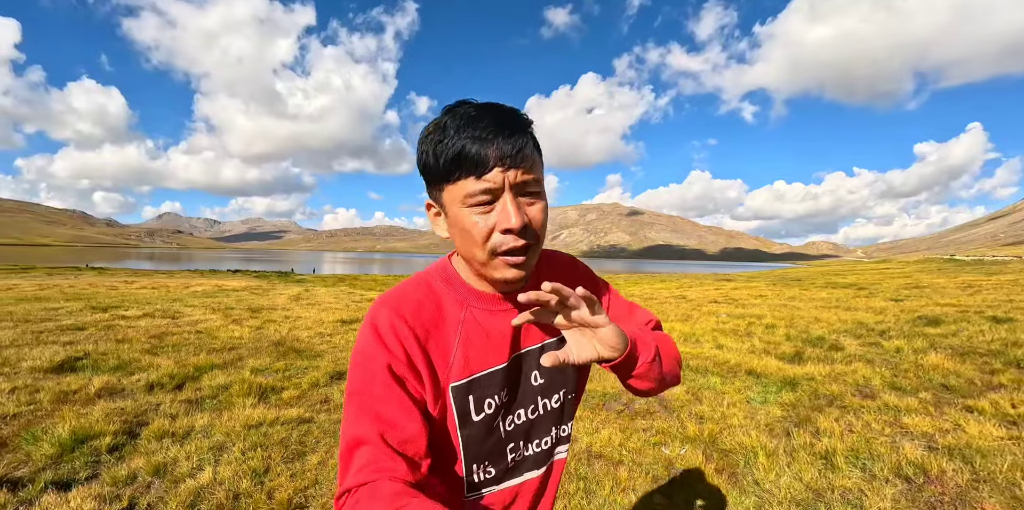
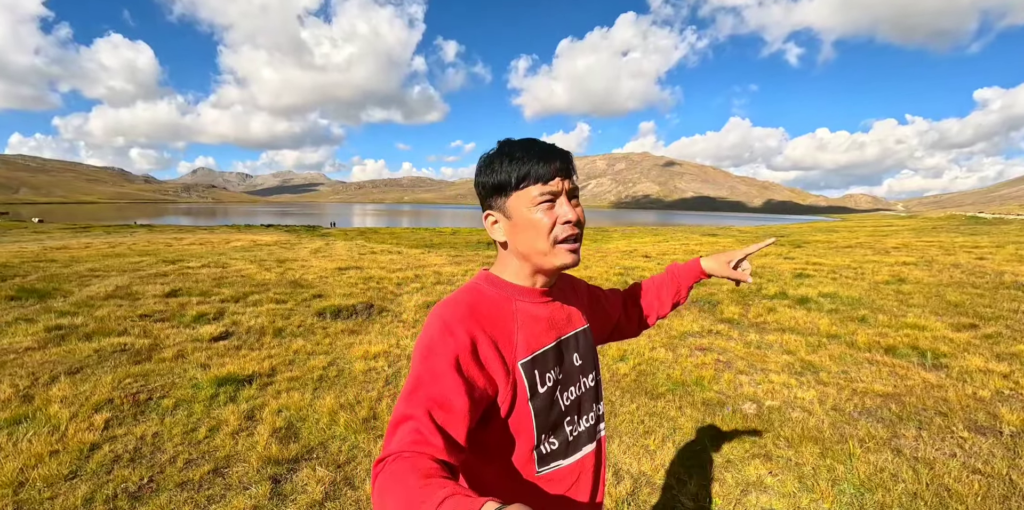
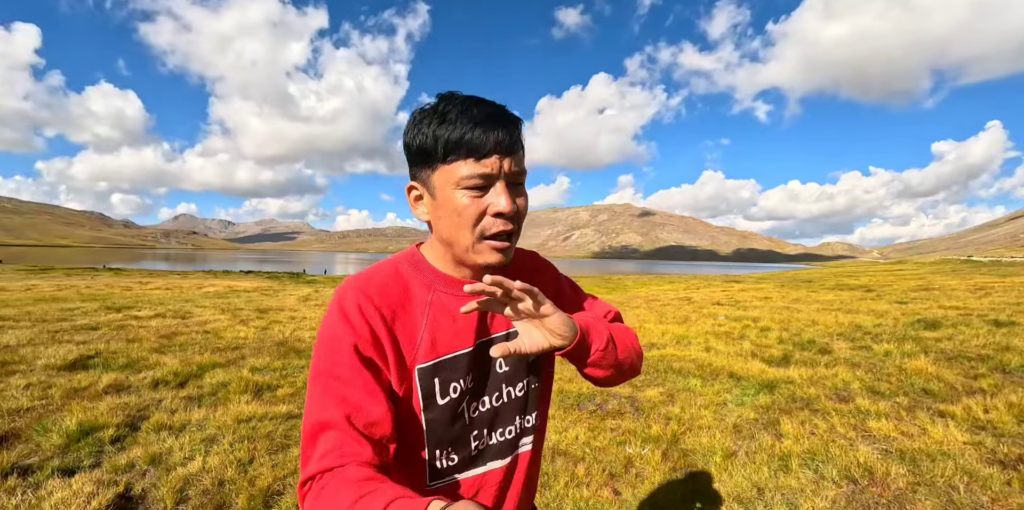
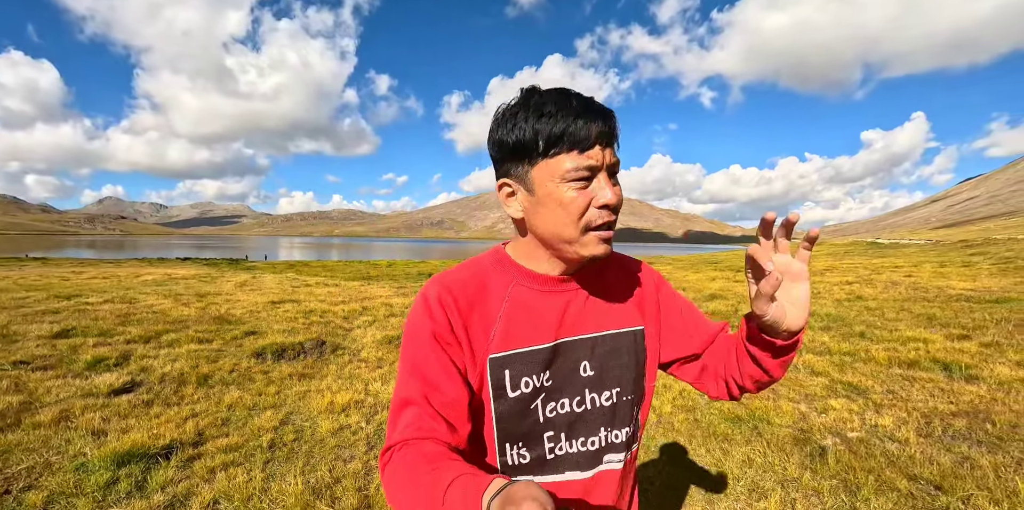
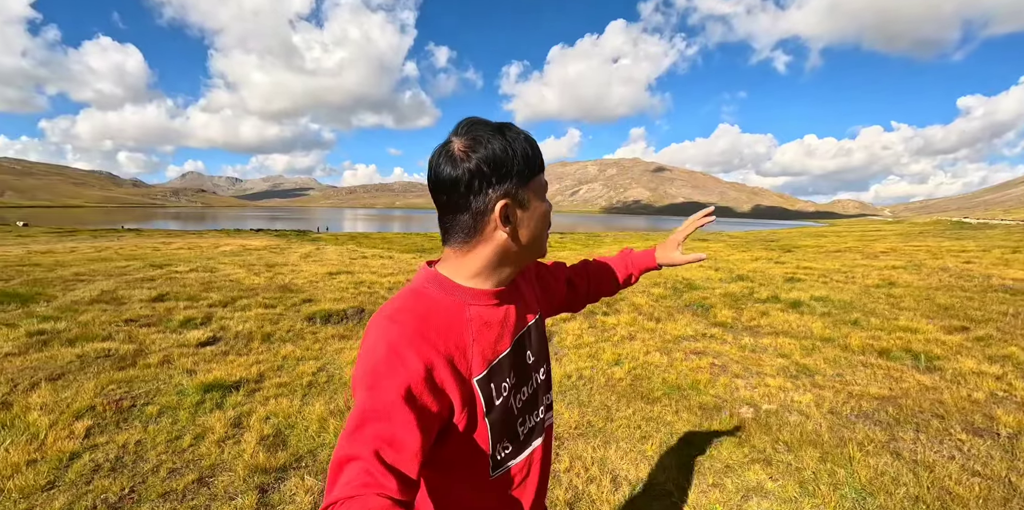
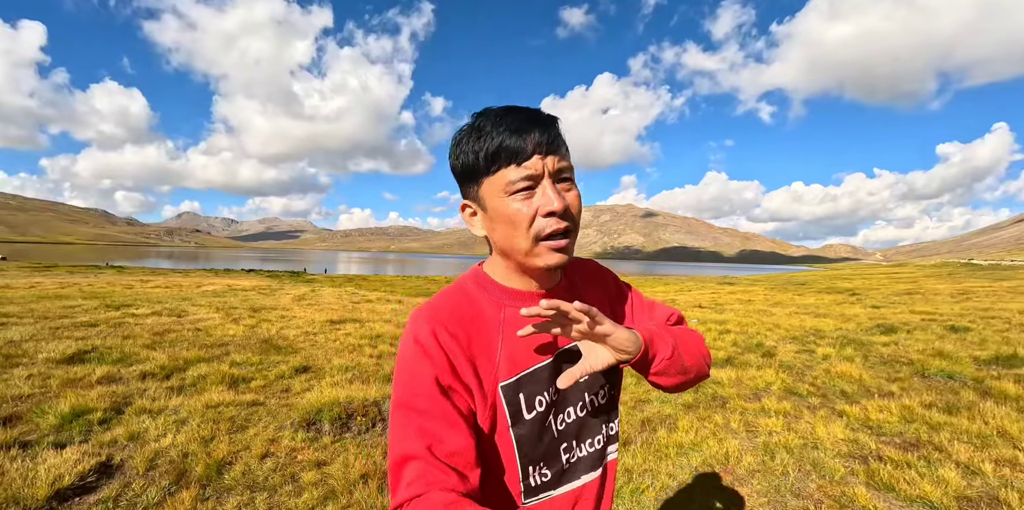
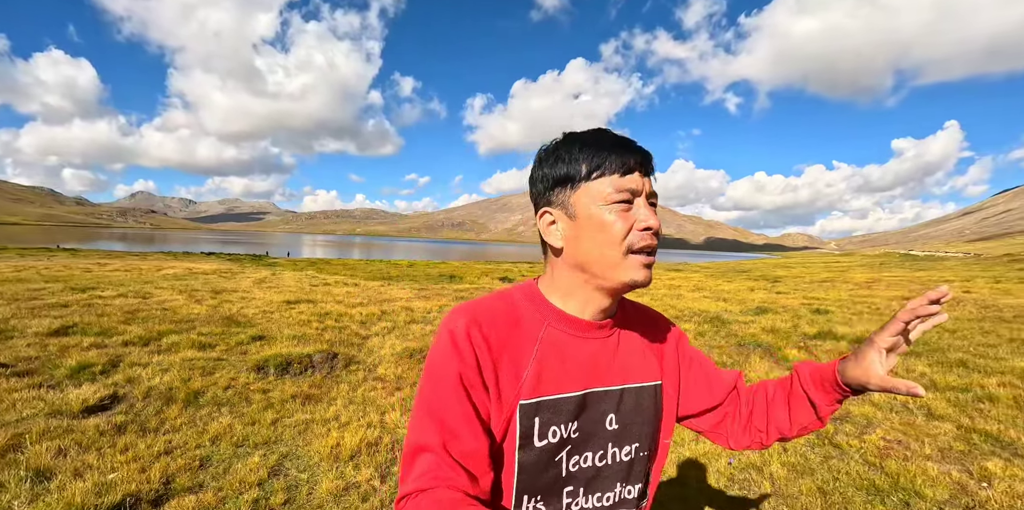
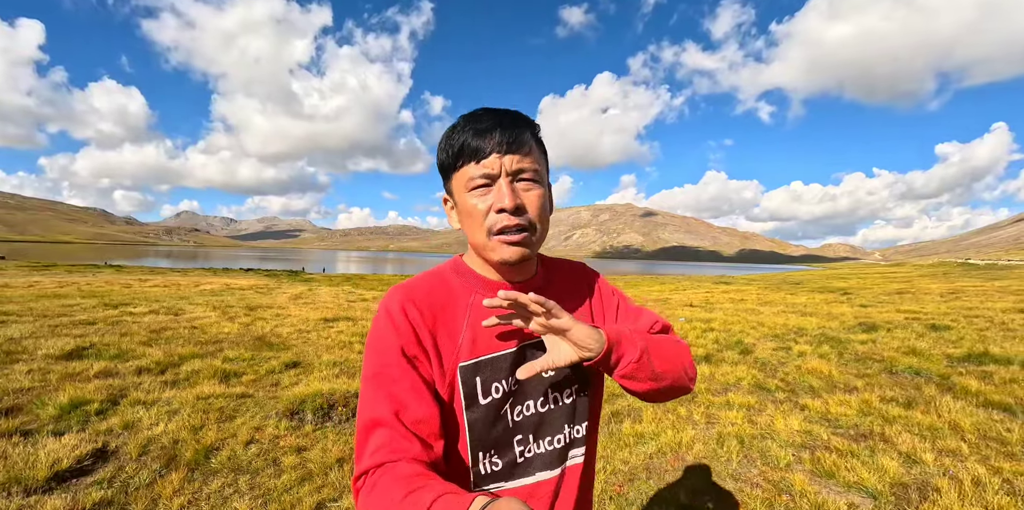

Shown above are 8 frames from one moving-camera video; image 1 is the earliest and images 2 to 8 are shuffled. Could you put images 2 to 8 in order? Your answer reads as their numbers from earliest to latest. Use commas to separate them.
3, 6, 8, 7, 4, 5, 2
